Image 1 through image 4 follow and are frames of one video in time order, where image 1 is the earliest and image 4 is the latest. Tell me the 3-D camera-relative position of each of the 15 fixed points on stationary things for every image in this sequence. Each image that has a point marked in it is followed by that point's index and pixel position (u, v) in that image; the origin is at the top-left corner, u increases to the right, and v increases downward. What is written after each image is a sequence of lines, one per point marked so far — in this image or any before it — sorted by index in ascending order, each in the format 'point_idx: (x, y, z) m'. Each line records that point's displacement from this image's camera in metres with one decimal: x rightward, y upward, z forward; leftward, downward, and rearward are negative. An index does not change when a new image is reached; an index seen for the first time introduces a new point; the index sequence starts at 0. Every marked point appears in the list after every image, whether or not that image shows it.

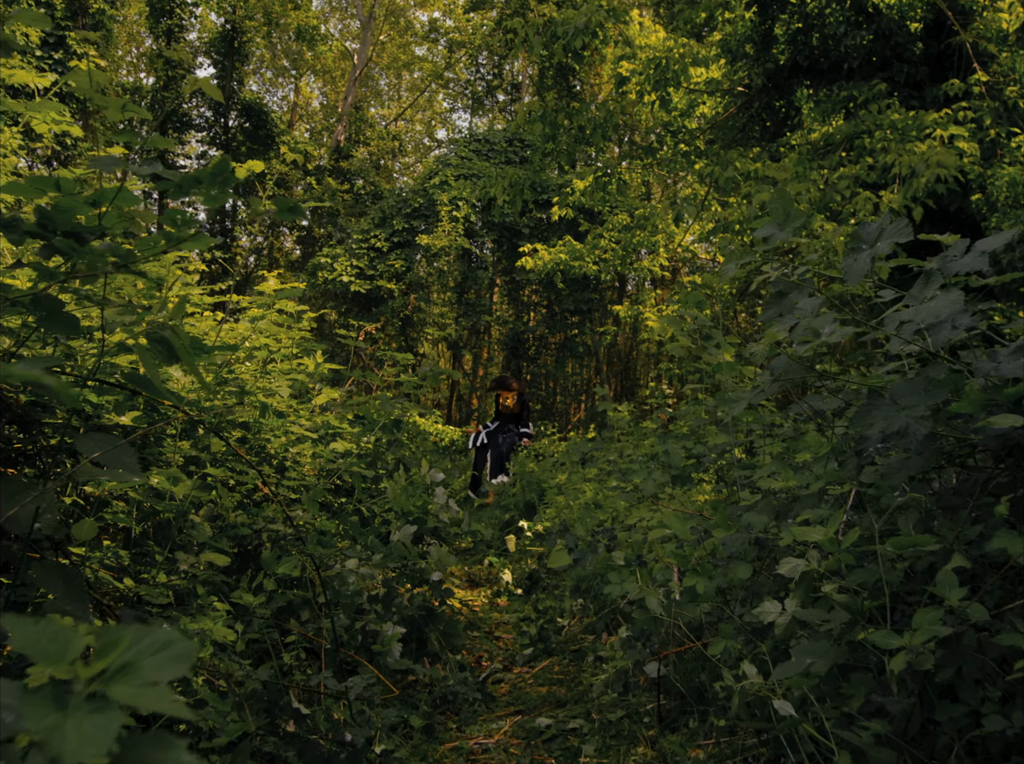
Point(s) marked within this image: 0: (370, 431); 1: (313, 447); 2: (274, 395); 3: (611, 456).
0: (-0.6, -0.2, +3.7) m
1: (-0.8, -0.2, +3.5) m
2: (-0.9, 0.0, +3.5) m
3: (+0.7, -0.5, +6.8) m
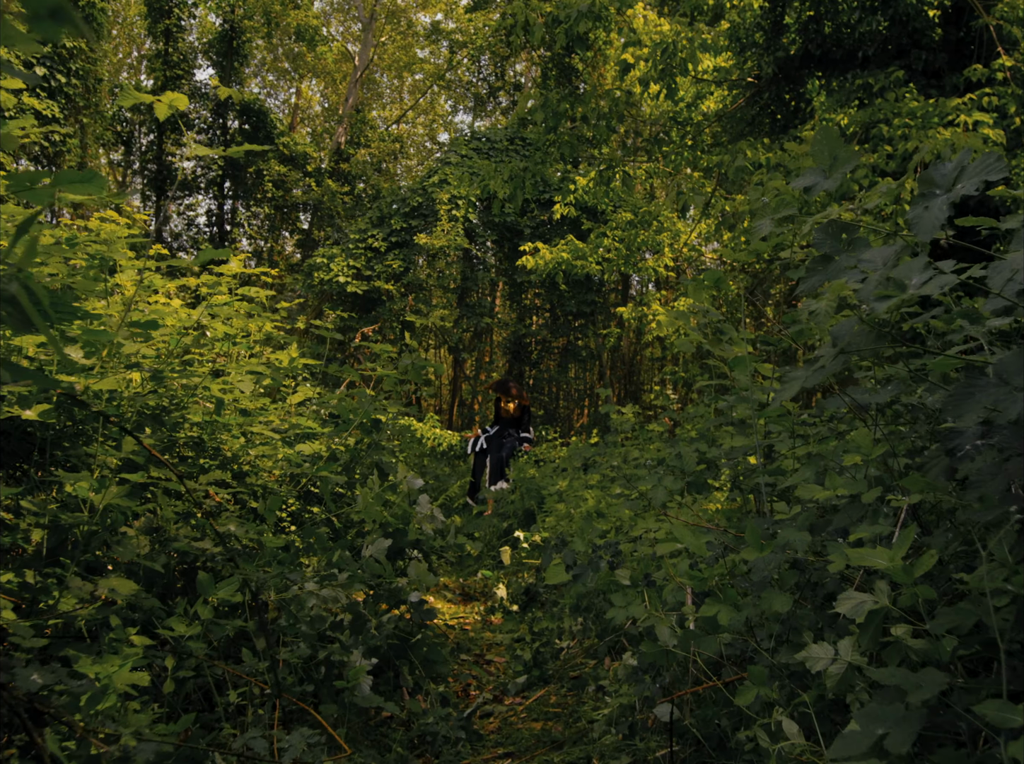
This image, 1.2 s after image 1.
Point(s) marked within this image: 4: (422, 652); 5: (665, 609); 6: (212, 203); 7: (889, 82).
0: (-0.6, -0.2, +3.4) m
1: (-0.8, -0.2, +3.1) m
2: (-0.9, 0.0, +3.1) m
3: (+0.7, -0.5, +6.4) m
4: (-0.3, -0.9, +3.0) m
5: (+0.4, -0.6, +2.6) m
6: (-5.9, +3.5, +18.7) m
7: (+3.2, +2.5, +7.9) m
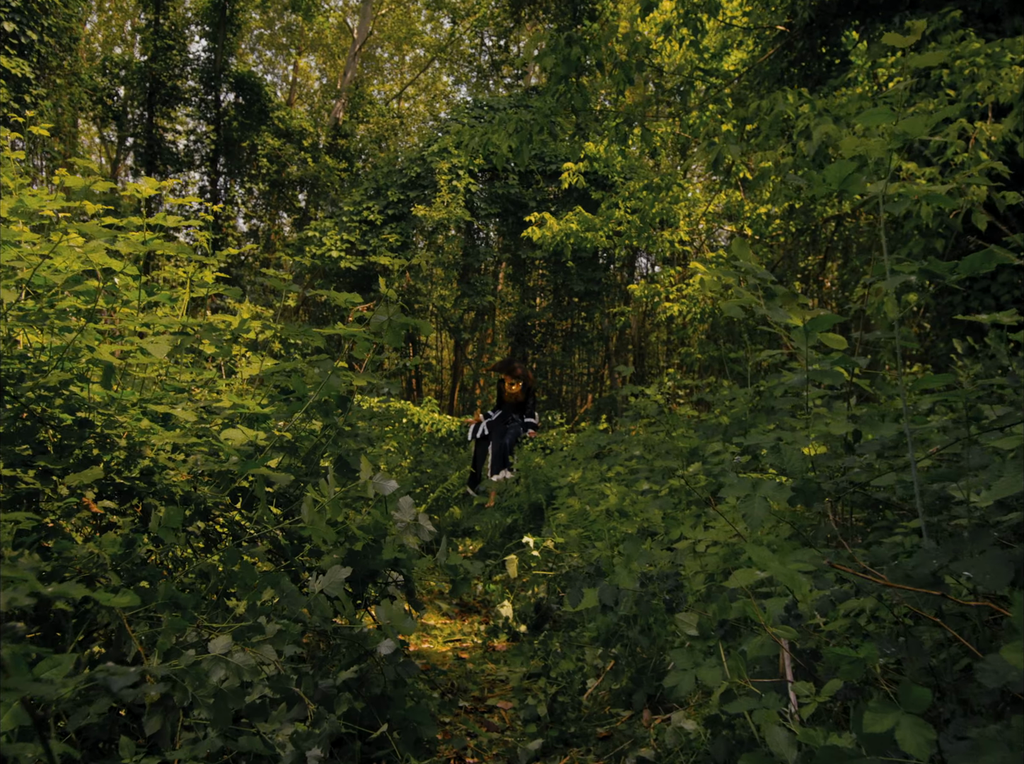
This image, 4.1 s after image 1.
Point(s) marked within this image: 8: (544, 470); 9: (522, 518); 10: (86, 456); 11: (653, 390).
0: (-0.6, -0.1, +2.5) m
1: (-0.8, -0.1, +2.2) m
2: (-0.9, +0.1, +2.2) m
3: (+0.7, -0.4, +5.5) m
4: (-0.3, -0.8, +2.1) m
5: (+0.5, -0.6, +1.7) m
6: (-5.9, +3.9, +17.8) m
7: (+3.3, +2.7, +7.0) m
8: (+0.3, -0.7, +7.2) m
9: (+0.1, -1.0, +6.9) m
10: (-0.9, -0.2, +2.0) m
11: (+0.8, 0.0, +5.6) m
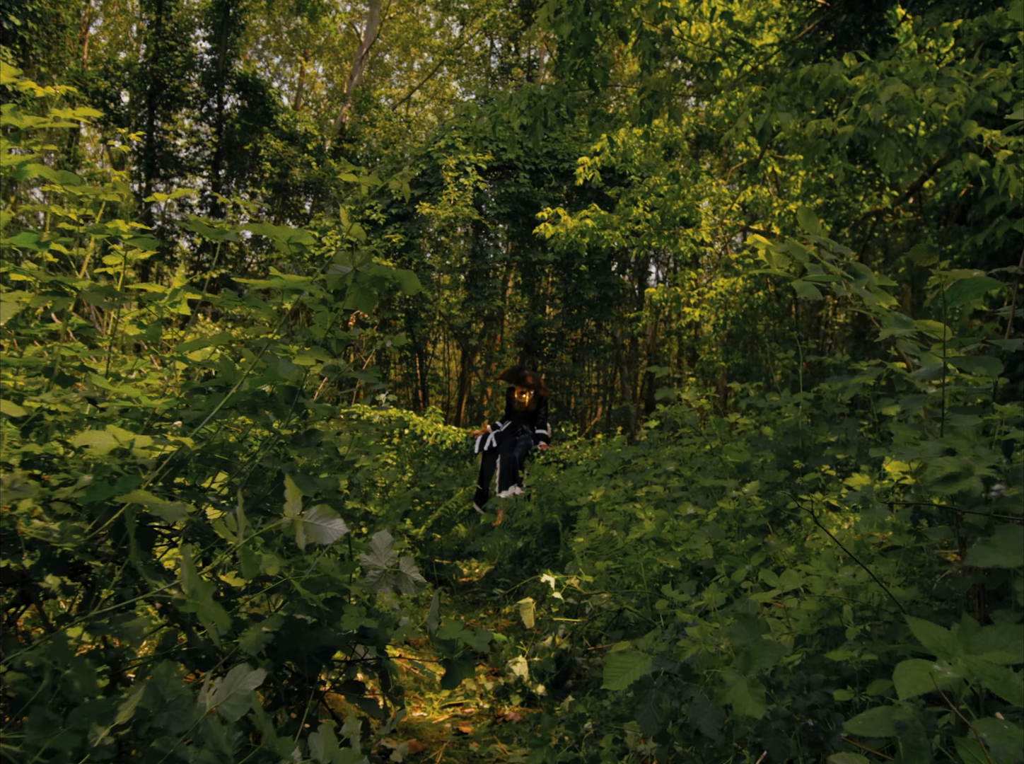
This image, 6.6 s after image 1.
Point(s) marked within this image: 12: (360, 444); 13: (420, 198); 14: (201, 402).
0: (-0.5, -0.1, +1.7) m
1: (-0.7, -0.1, +1.4) m
2: (-0.9, +0.1, +1.5) m
3: (+0.8, -0.4, +4.7) m
4: (-0.2, -0.7, +1.3) m
5: (+0.5, -0.5, +0.9) m
6: (-5.7, +3.7, +17.1) m
7: (+3.4, +2.6, +6.2) m
8: (+0.3, -0.7, +6.4) m
9: (+0.2, -1.0, +6.1) m
10: (-0.9, -0.1, +1.2) m
11: (+0.9, -0.1, +4.8) m
12: (-0.4, -0.2, +2.6) m
13: (-1.3, +2.6, +13.1) m
14: (-0.6, 0.0, +1.7) m
